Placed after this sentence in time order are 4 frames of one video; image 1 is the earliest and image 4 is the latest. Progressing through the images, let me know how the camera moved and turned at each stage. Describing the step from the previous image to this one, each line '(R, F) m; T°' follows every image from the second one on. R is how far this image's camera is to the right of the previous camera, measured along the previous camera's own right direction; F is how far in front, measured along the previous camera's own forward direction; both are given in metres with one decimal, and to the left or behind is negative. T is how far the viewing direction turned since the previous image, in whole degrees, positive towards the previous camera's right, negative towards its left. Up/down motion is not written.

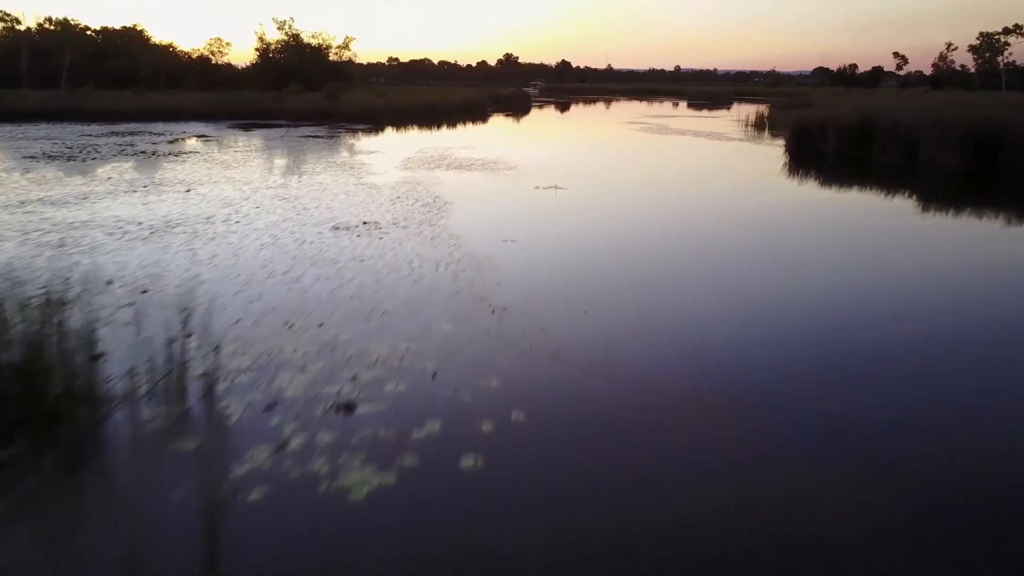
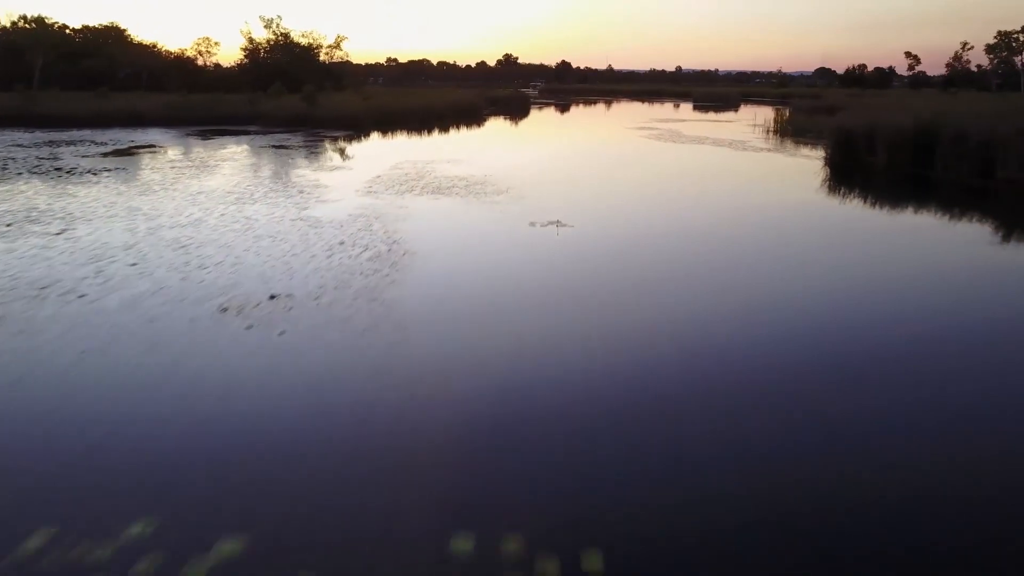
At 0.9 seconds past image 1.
(+0.1, +1.3) m; 0°
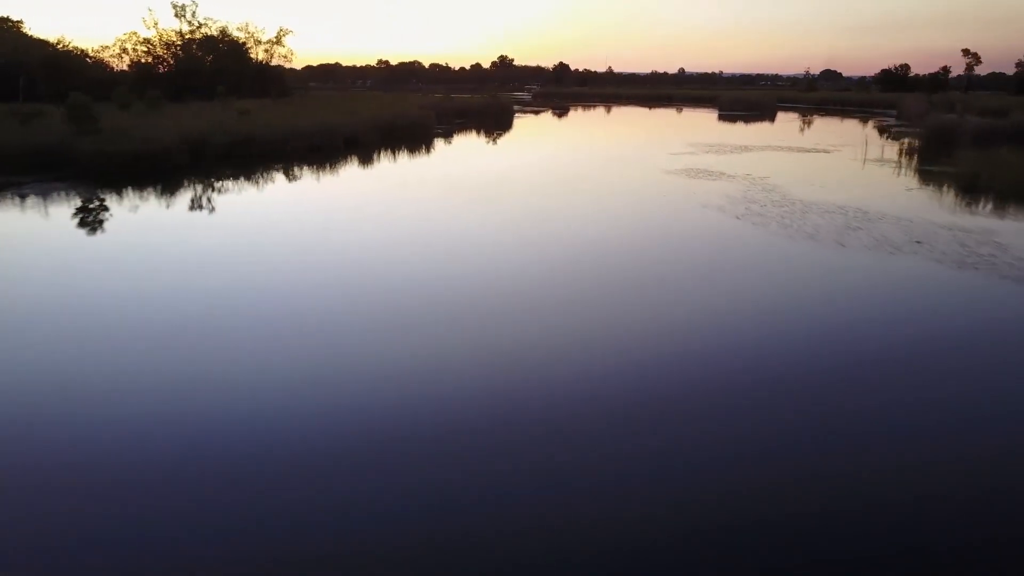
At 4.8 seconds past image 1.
(+0.6, +5.9) m; 0°
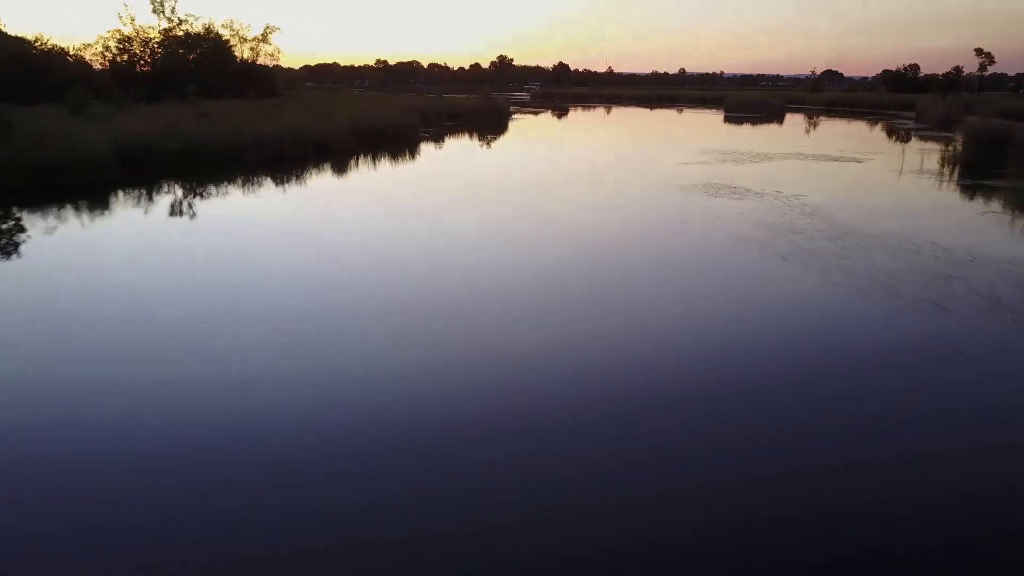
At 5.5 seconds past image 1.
(+0.1, +1.1) m; 0°
